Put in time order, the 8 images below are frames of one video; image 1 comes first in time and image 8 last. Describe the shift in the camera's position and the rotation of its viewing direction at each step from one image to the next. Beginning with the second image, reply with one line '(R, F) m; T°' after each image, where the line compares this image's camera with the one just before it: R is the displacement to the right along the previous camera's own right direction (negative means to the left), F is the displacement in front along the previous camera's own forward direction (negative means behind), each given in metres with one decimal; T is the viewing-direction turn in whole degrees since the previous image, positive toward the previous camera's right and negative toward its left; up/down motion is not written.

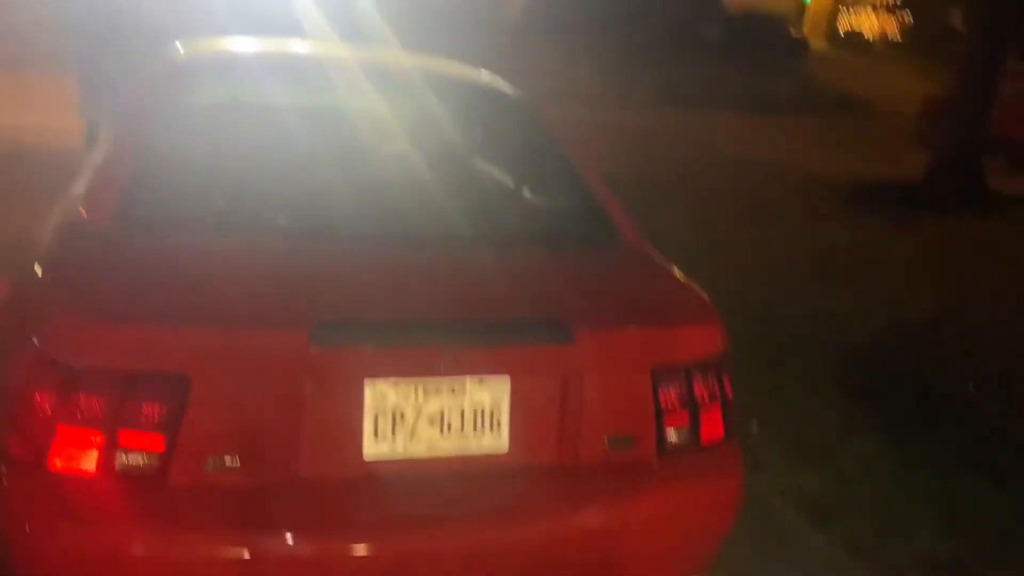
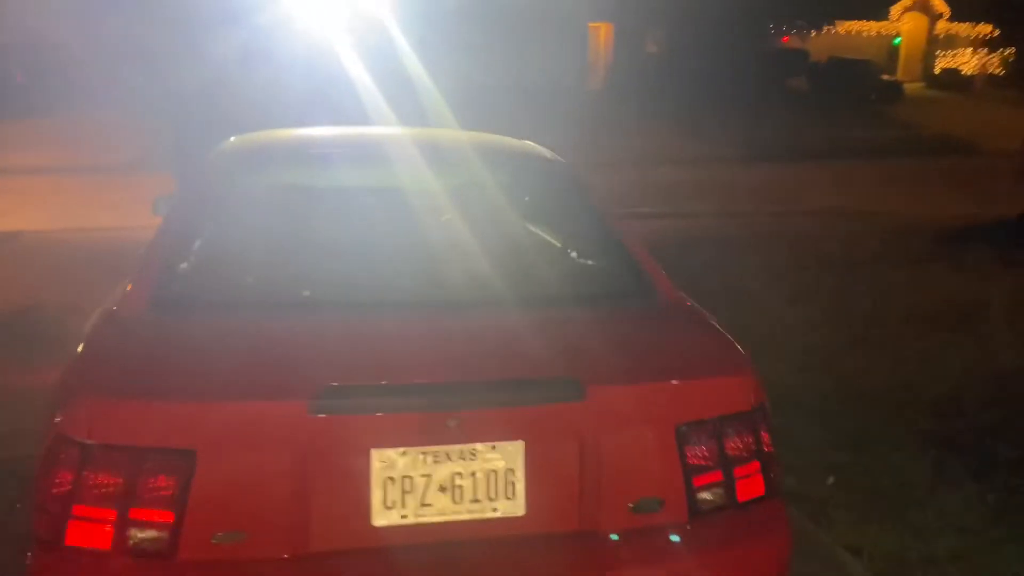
(+0.2, +0.1) m; -7°
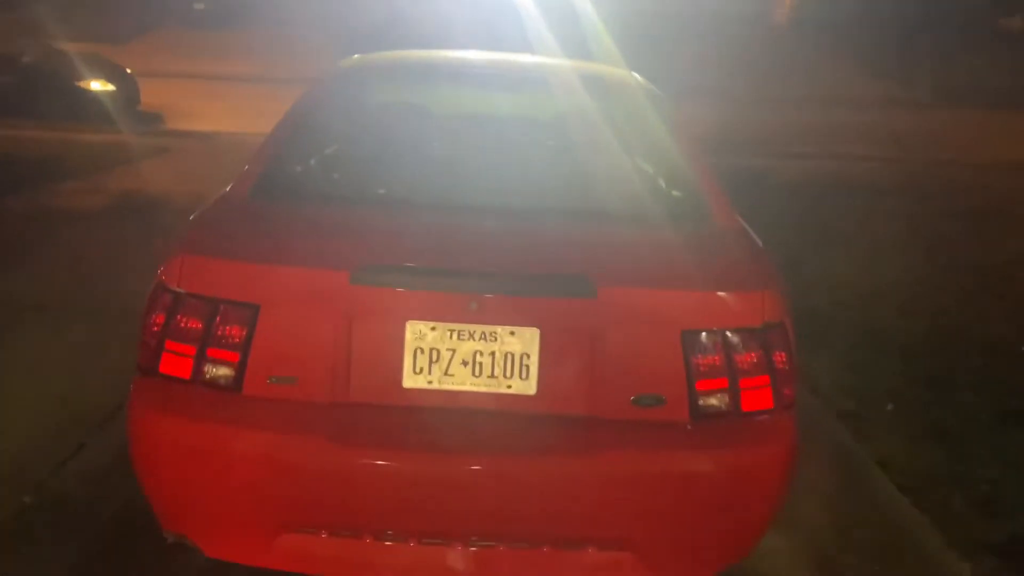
(+0.4, -0.2) m; -11°
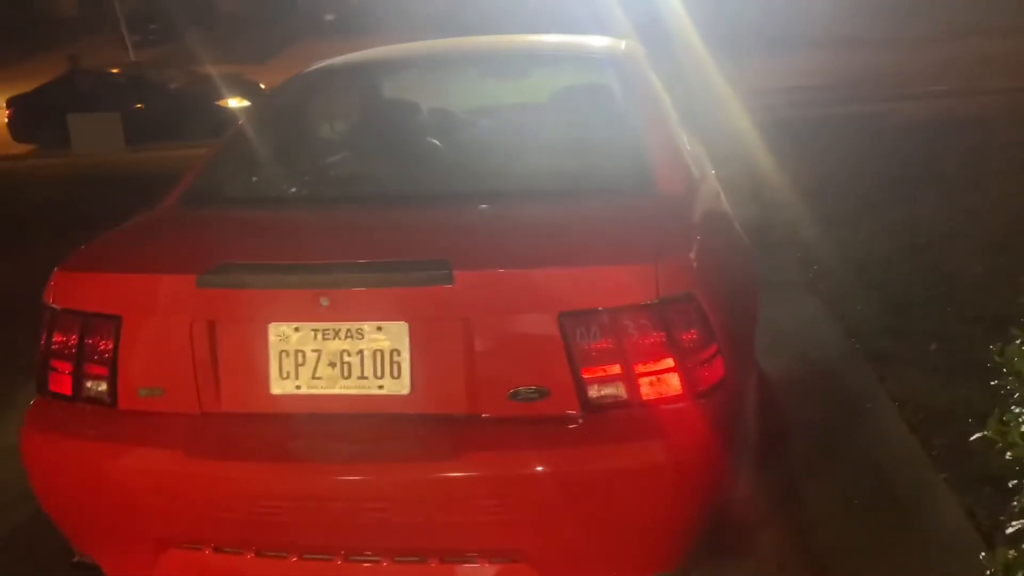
(+0.7, +0.3) m; -10°
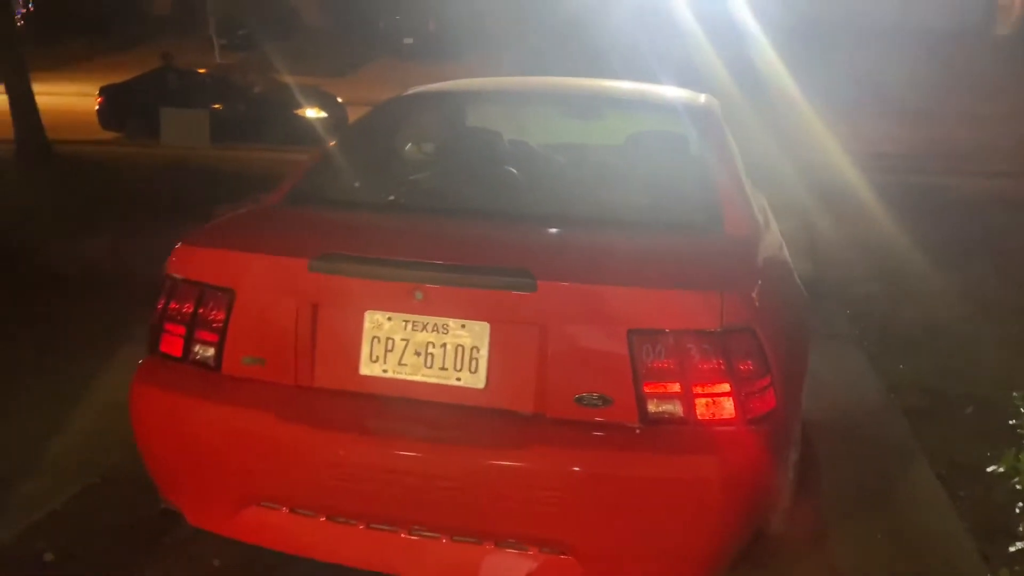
(-0.1, -0.2) m; -3°
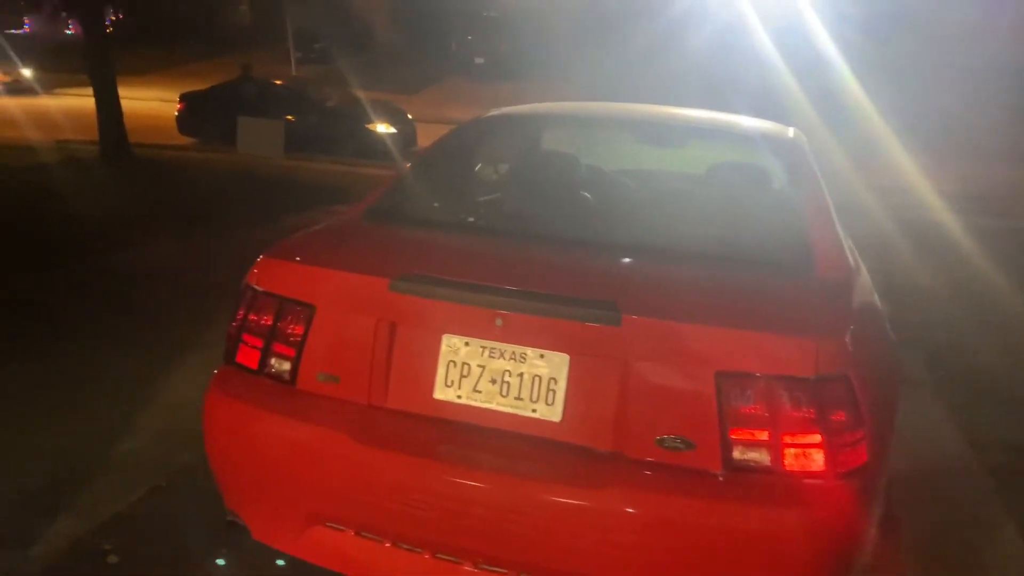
(-0.1, +0.1) m; -4°
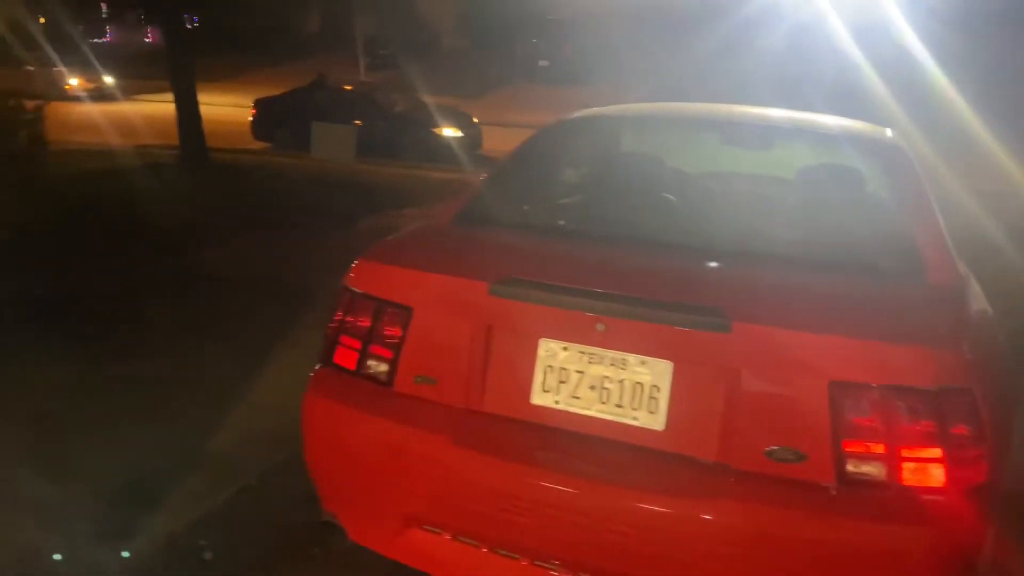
(-0.1, 0.0) m; -4°
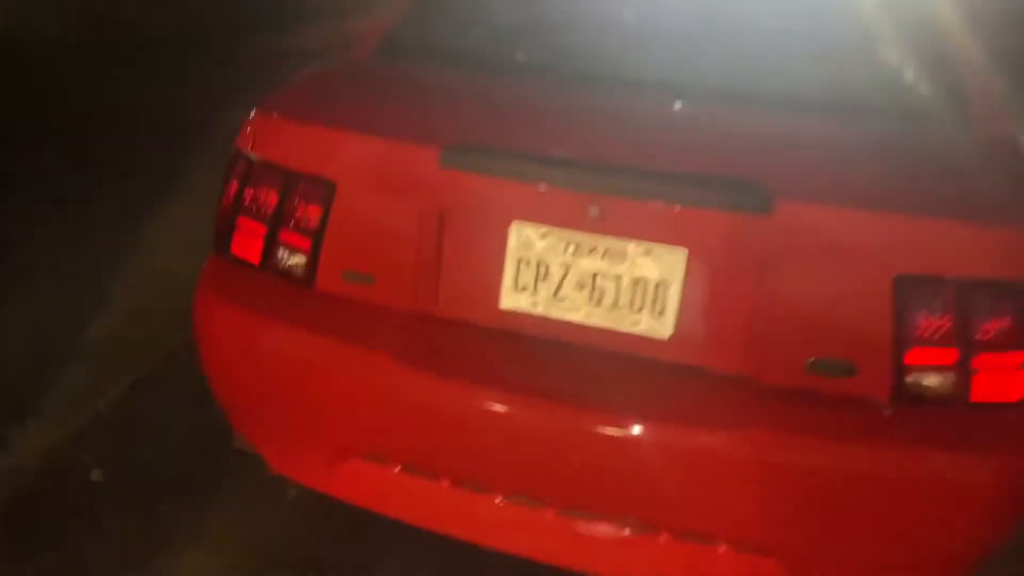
(-0.1, +0.6) m; +6°
